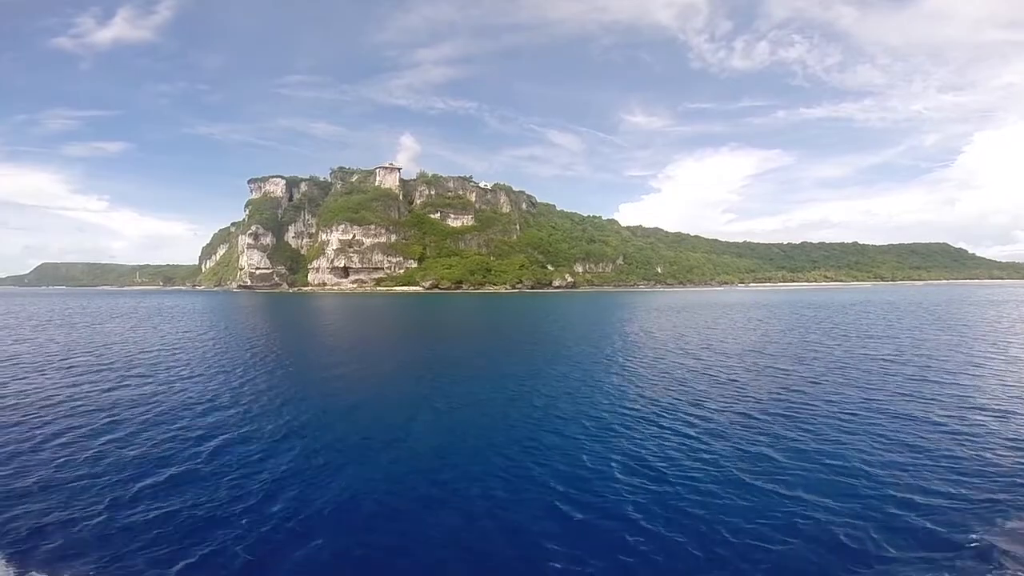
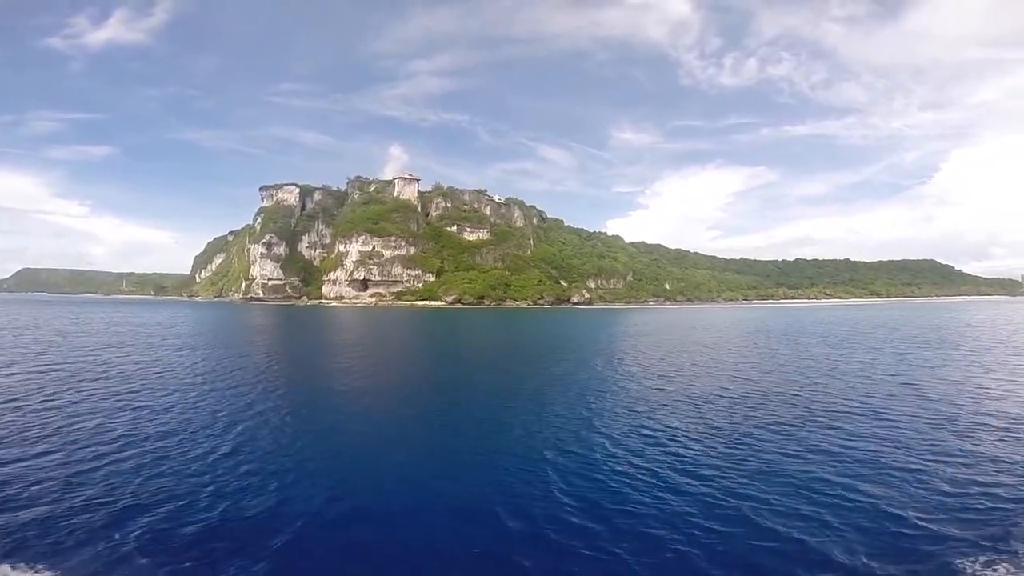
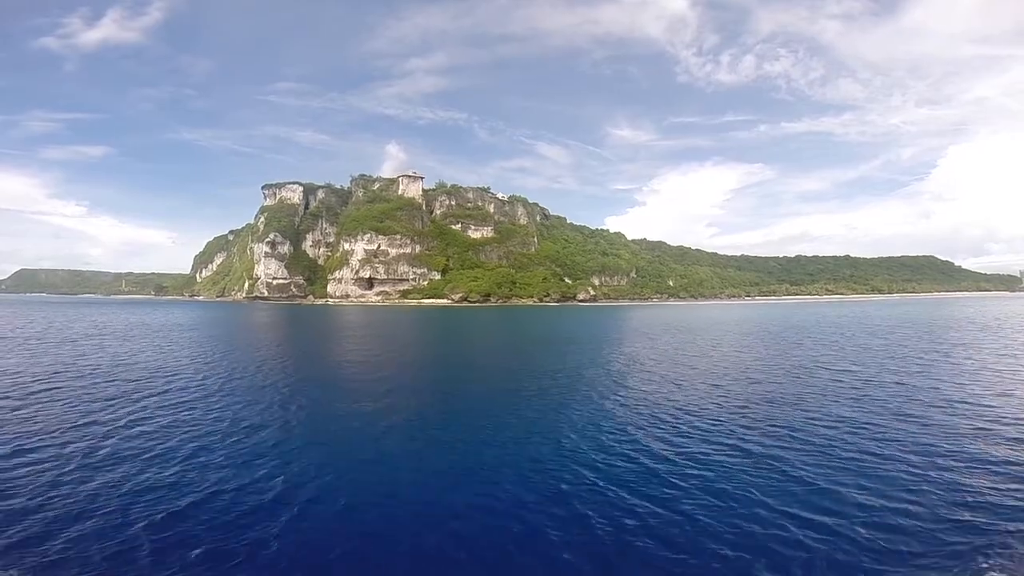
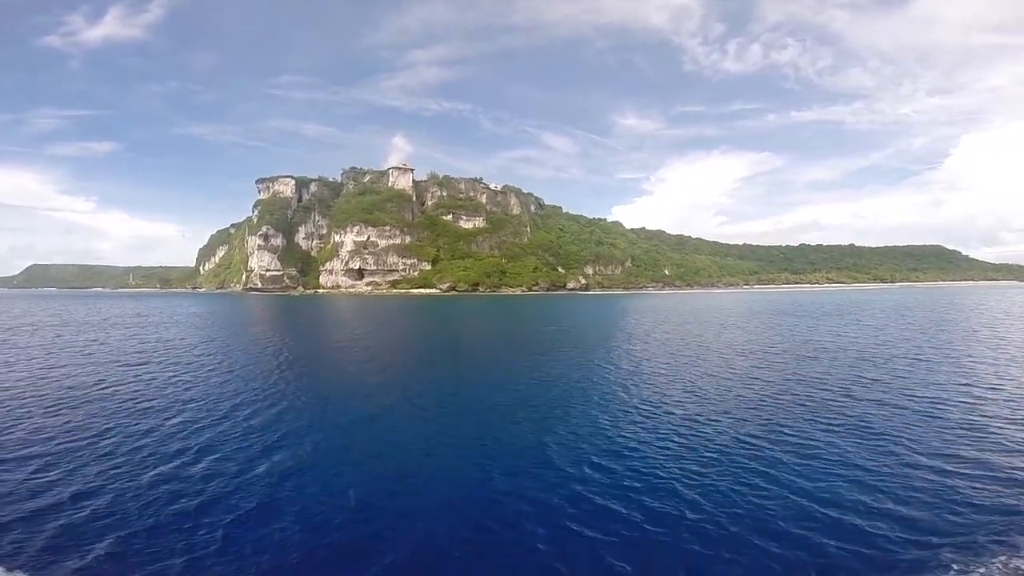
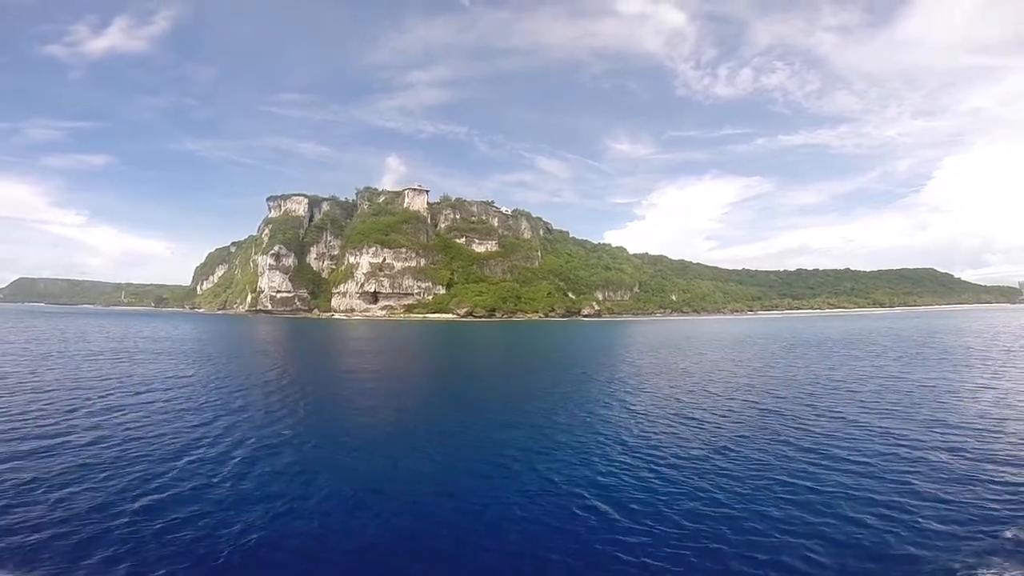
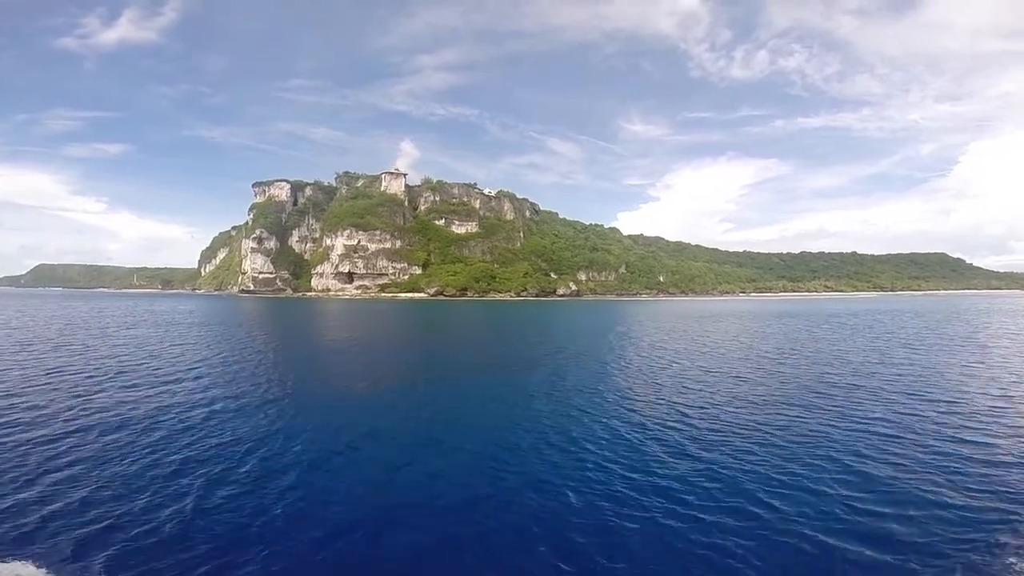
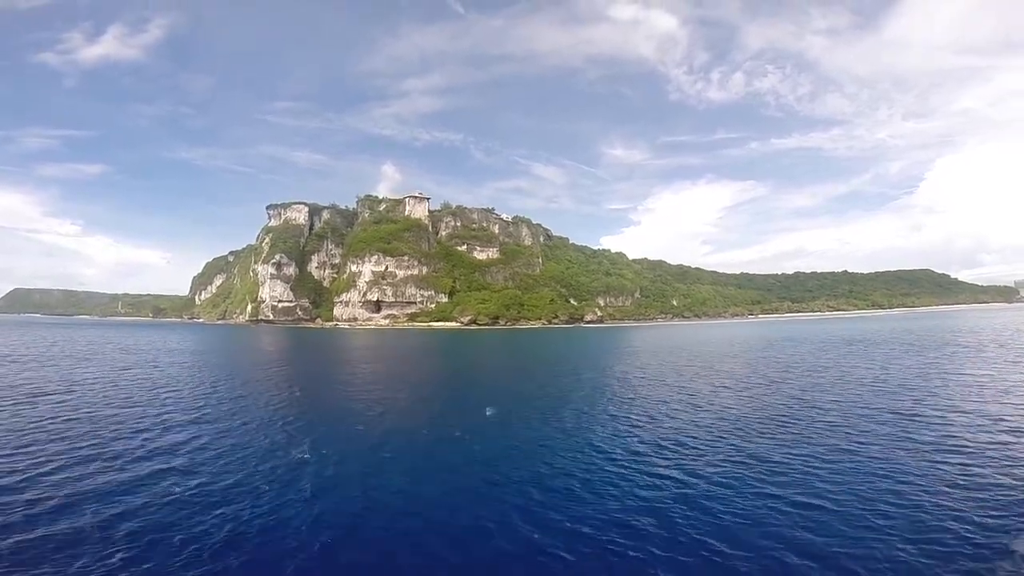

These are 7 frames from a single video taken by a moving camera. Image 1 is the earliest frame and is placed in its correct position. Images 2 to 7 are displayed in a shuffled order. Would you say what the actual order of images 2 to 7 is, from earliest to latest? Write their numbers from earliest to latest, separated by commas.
6, 4, 2, 3, 5, 7
